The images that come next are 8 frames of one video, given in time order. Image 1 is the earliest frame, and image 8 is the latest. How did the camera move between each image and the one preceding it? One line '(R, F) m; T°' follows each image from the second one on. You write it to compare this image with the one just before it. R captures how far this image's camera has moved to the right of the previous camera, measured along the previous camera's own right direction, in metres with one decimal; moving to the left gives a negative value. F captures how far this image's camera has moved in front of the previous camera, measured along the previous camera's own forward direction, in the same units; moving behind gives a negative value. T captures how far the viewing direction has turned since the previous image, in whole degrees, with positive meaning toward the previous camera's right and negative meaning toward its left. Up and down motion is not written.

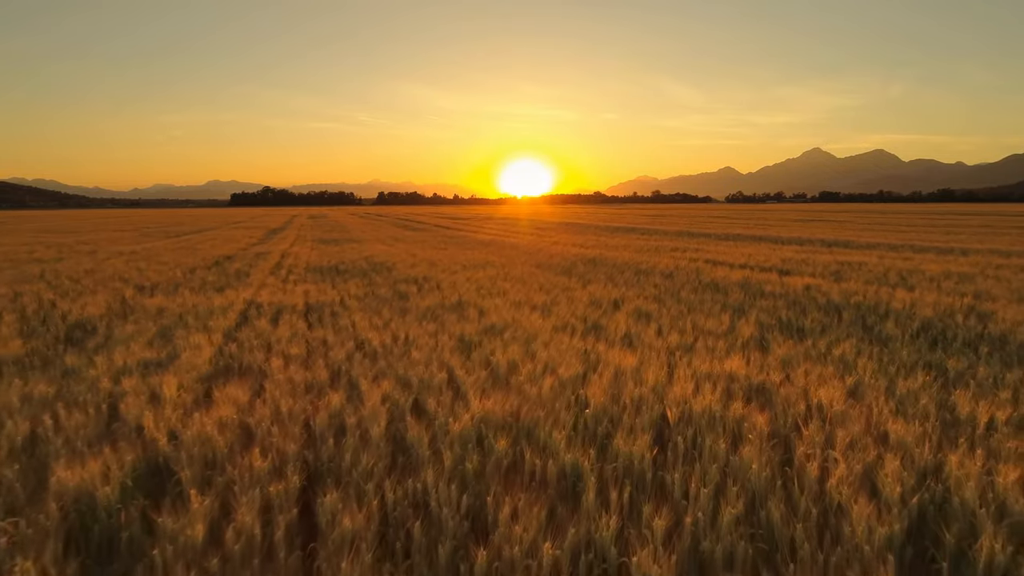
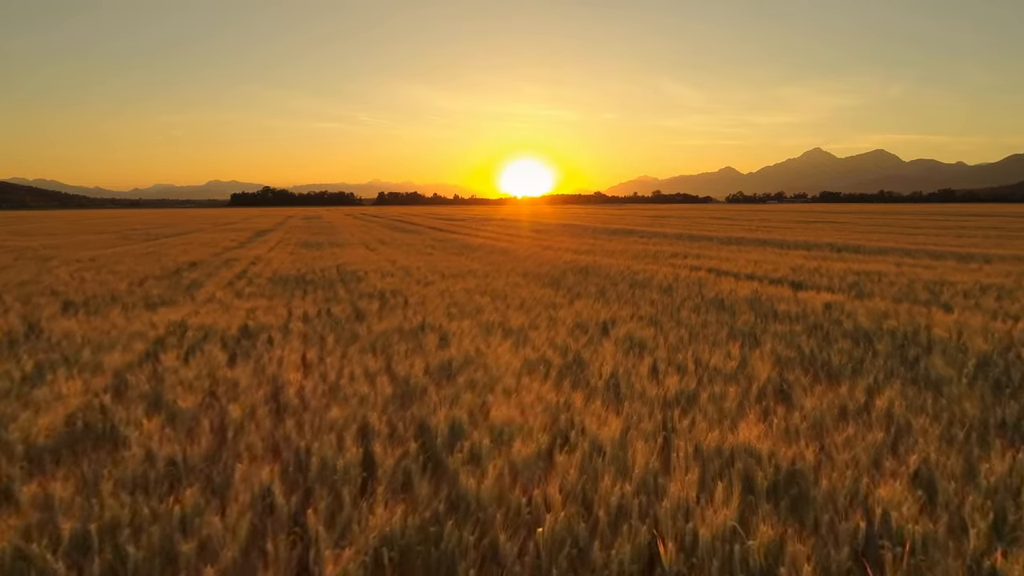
(+0.3, +1.0) m; 0°
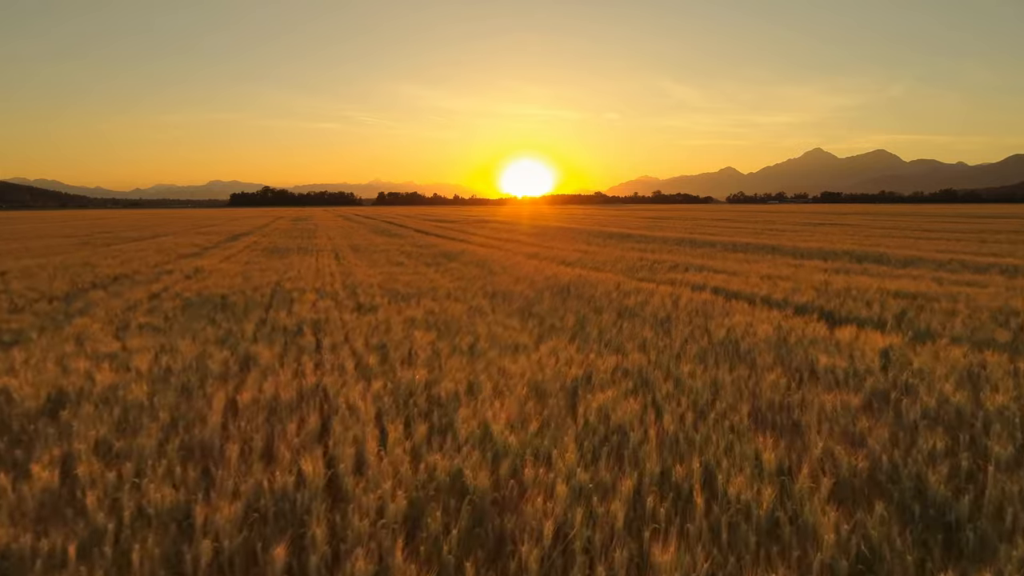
(+0.6, +1.8) m; 0°
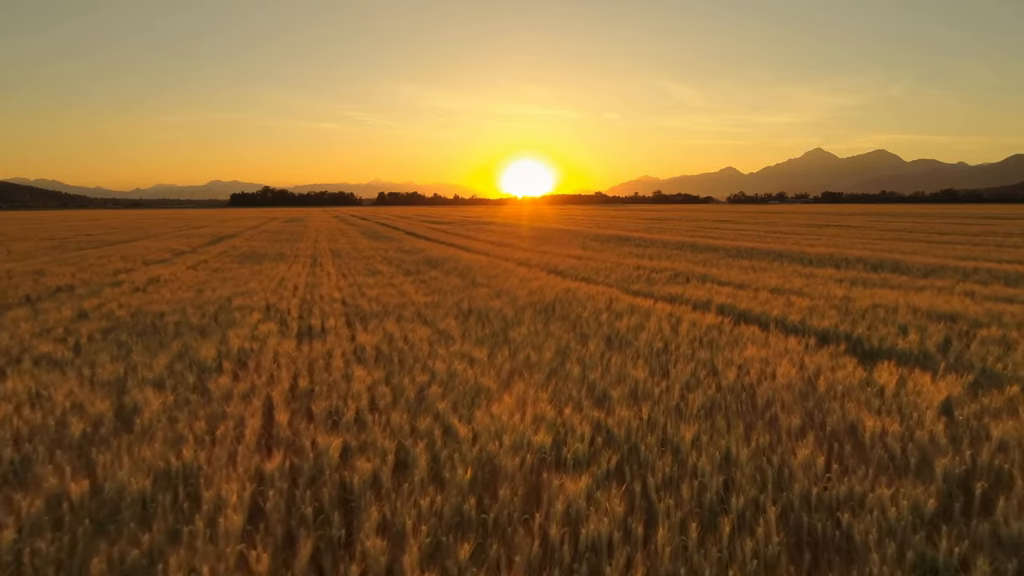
(+0.4, +1.1) m; 0°
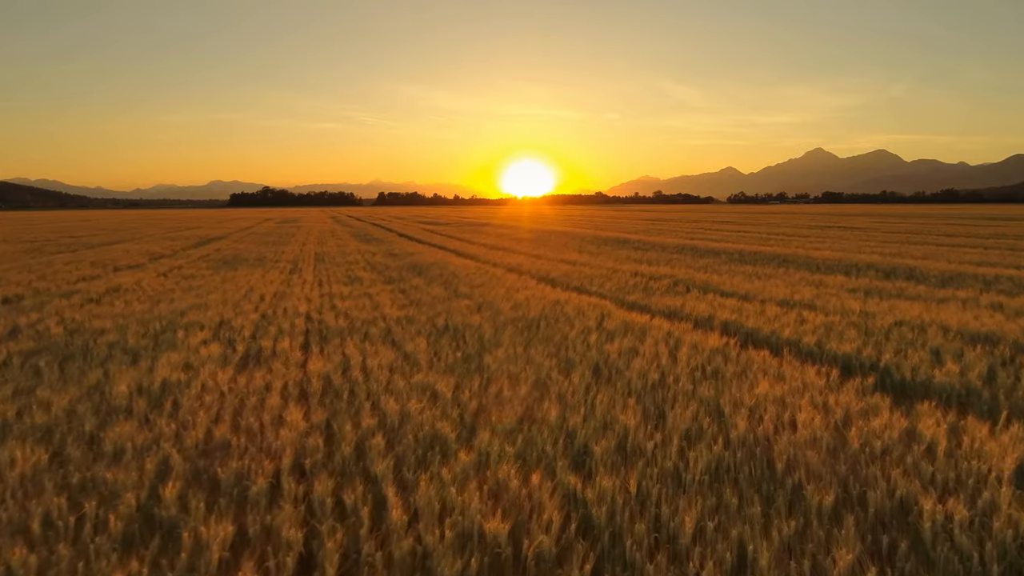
(+0.3, +0.8) m; 0°
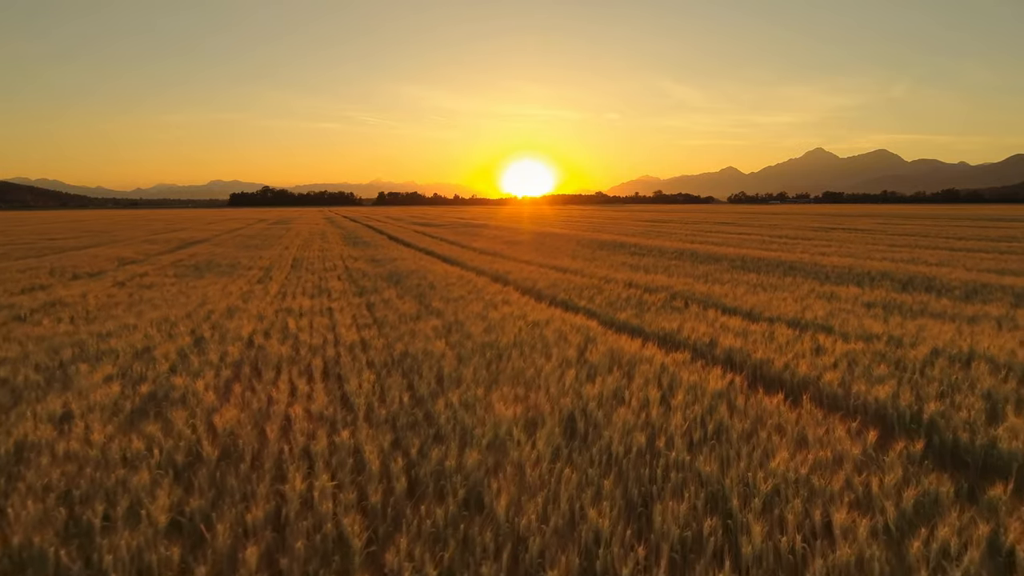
(+0.4, +1.0) m; 0°
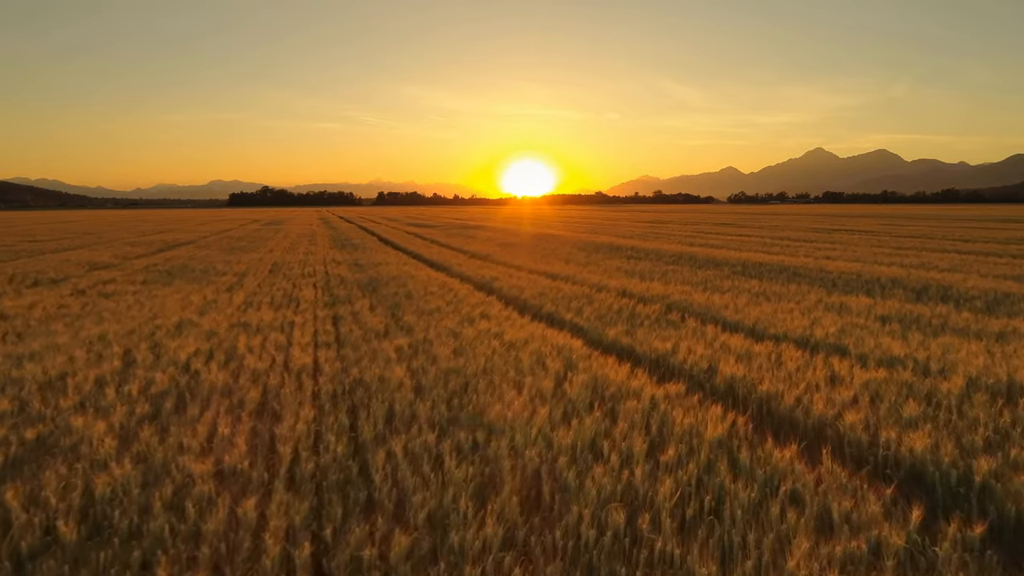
(+0.3, +0.8) m; 0°
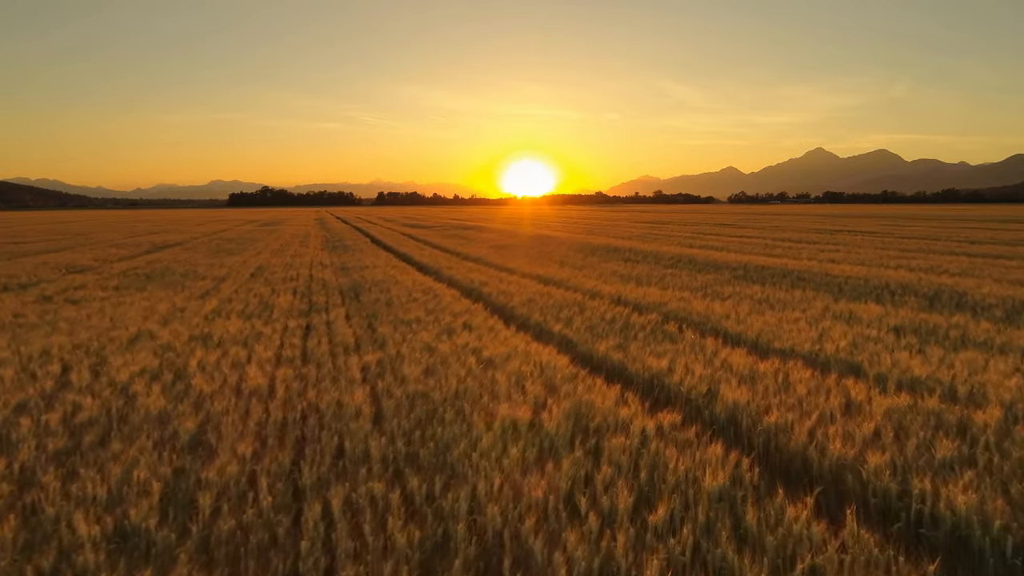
(+0.3, +0.6) m; 0°
